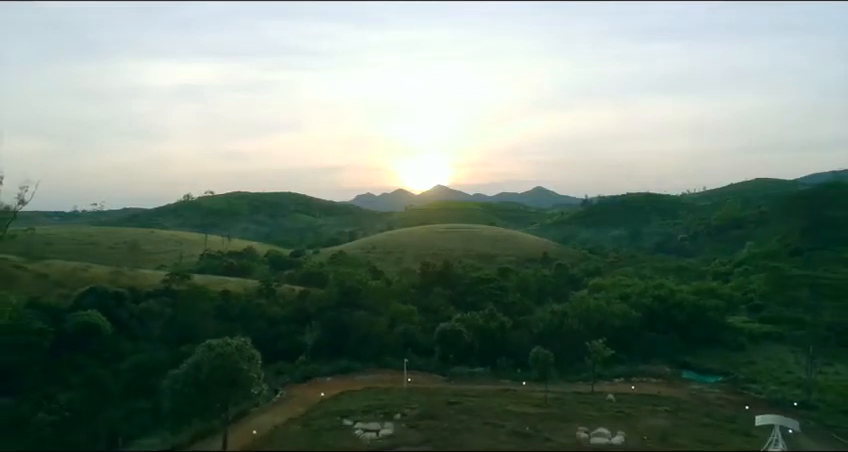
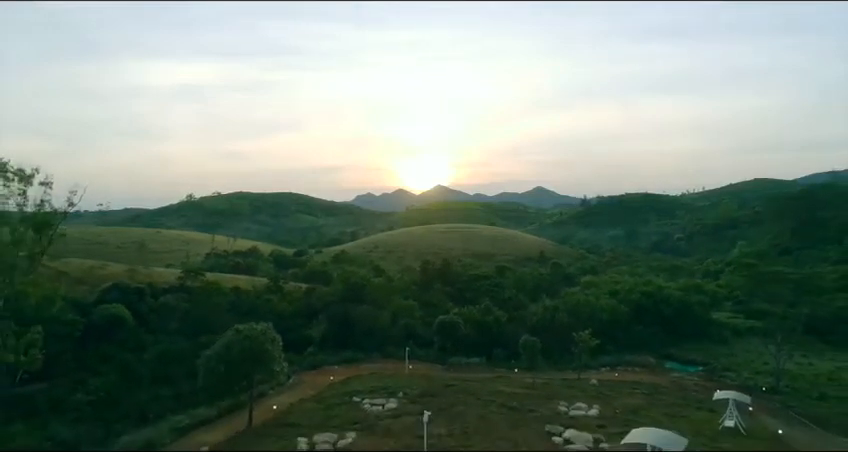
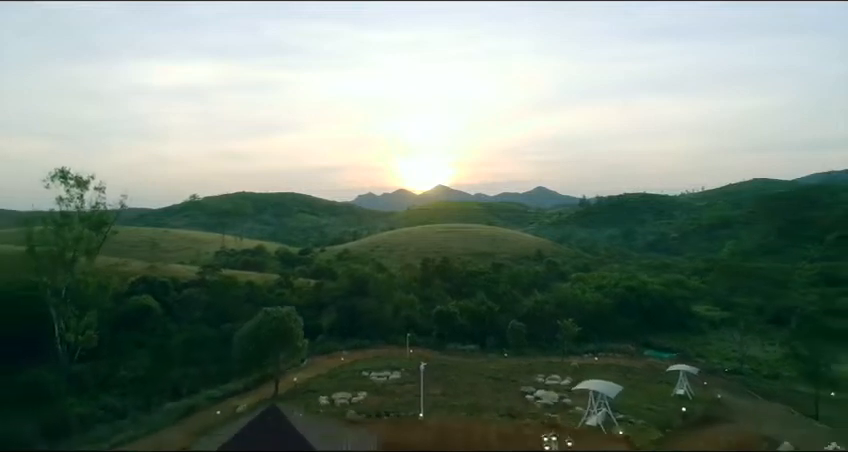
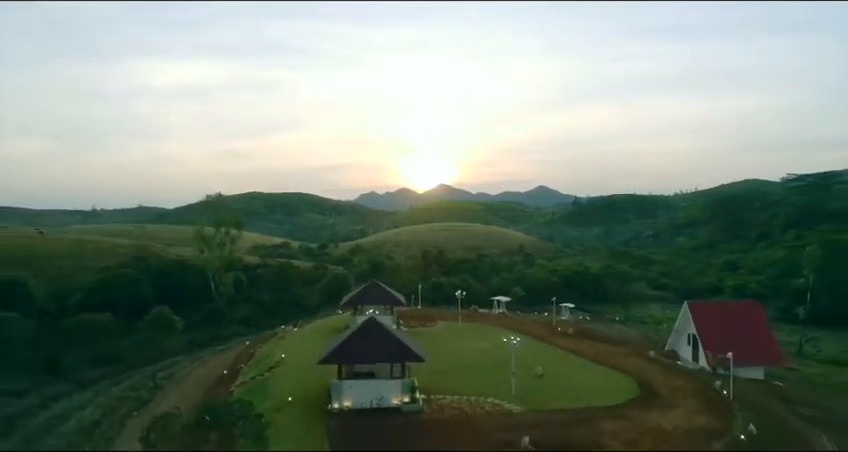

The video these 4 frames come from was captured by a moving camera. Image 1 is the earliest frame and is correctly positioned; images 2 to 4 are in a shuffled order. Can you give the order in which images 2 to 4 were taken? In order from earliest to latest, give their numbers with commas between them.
2, 3, 4
